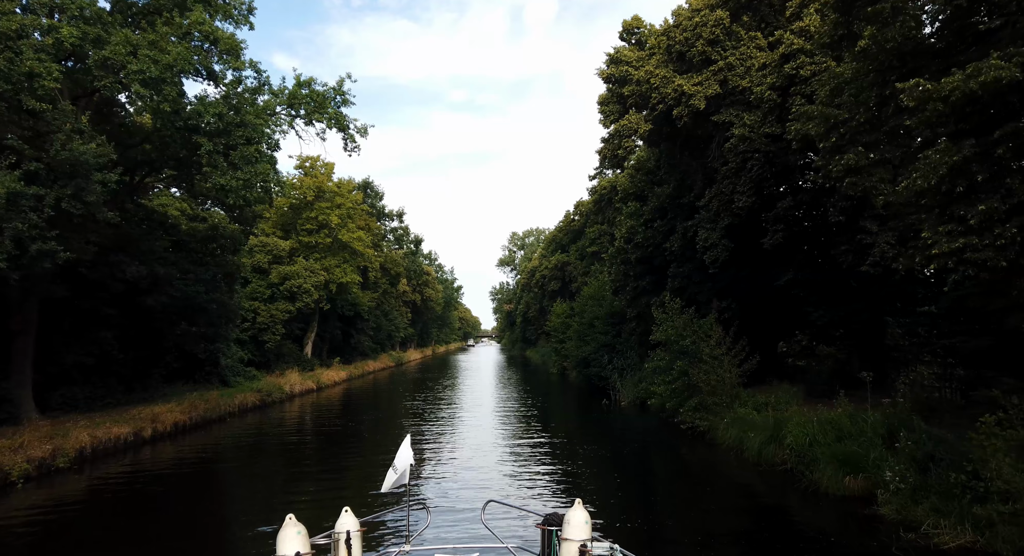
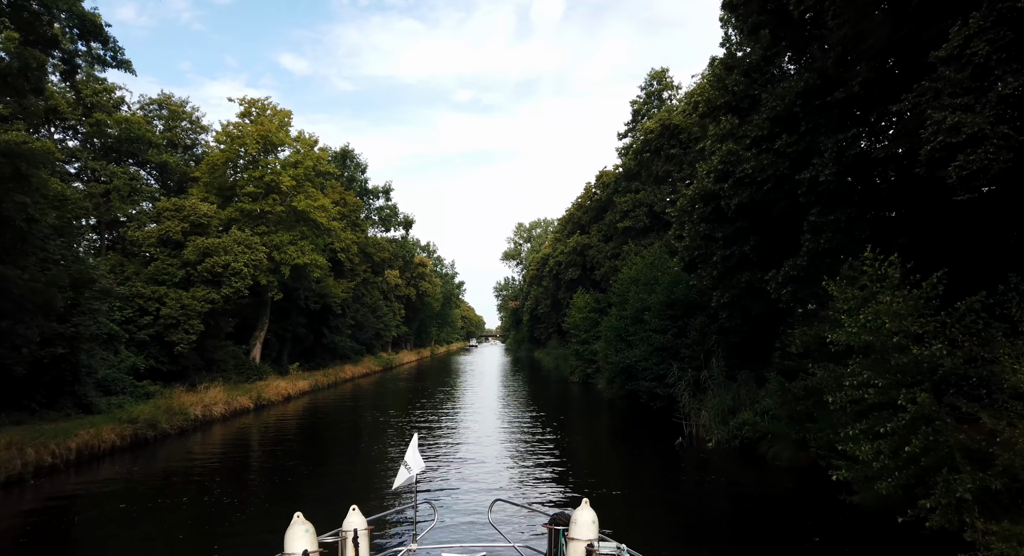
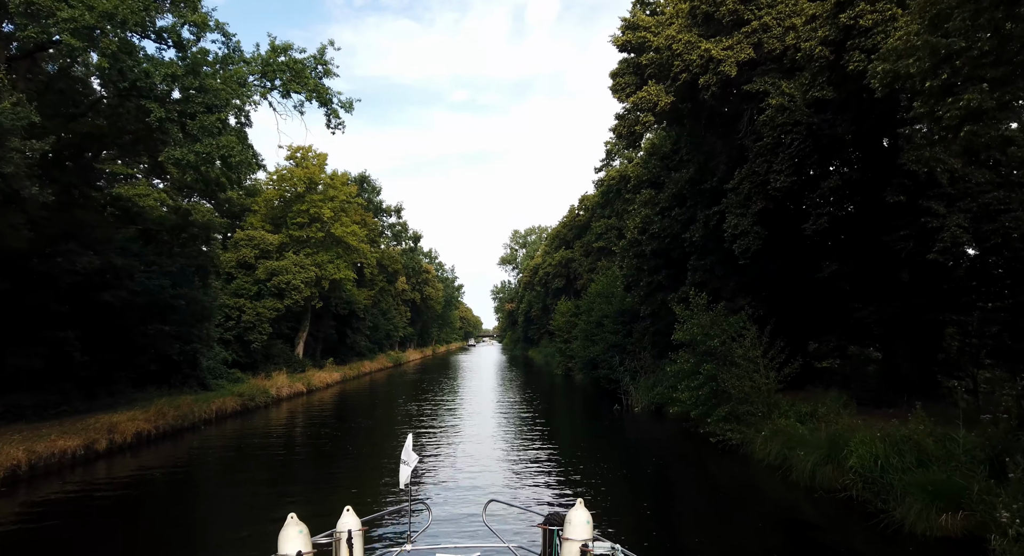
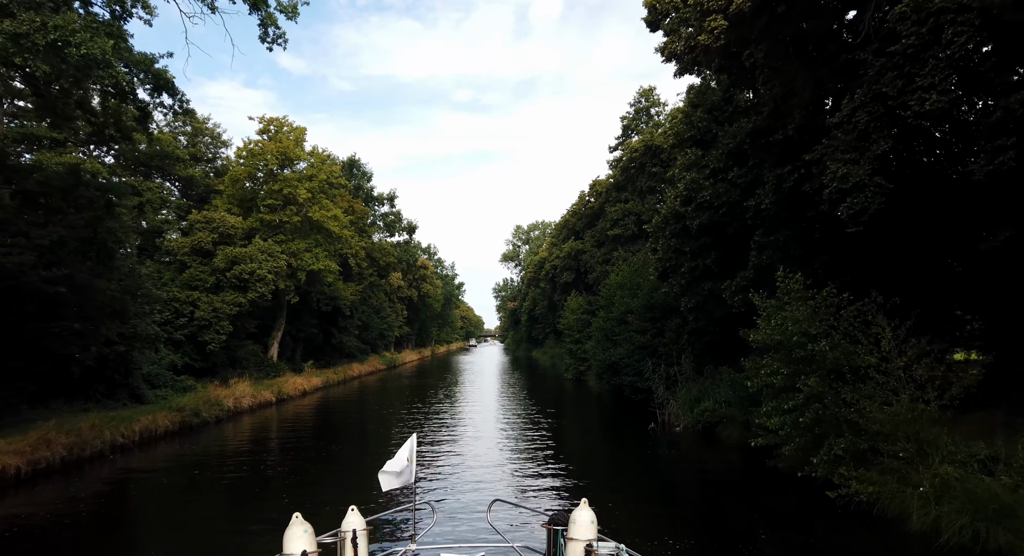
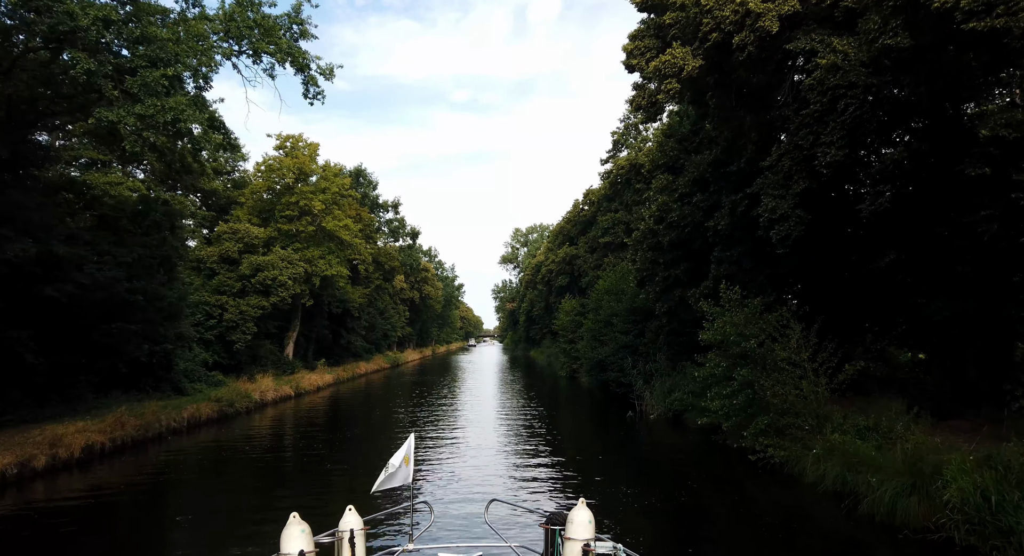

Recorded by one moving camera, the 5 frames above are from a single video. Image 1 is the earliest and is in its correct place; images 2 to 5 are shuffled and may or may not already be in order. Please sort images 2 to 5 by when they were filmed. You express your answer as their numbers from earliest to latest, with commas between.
3, 5, 4, 2
